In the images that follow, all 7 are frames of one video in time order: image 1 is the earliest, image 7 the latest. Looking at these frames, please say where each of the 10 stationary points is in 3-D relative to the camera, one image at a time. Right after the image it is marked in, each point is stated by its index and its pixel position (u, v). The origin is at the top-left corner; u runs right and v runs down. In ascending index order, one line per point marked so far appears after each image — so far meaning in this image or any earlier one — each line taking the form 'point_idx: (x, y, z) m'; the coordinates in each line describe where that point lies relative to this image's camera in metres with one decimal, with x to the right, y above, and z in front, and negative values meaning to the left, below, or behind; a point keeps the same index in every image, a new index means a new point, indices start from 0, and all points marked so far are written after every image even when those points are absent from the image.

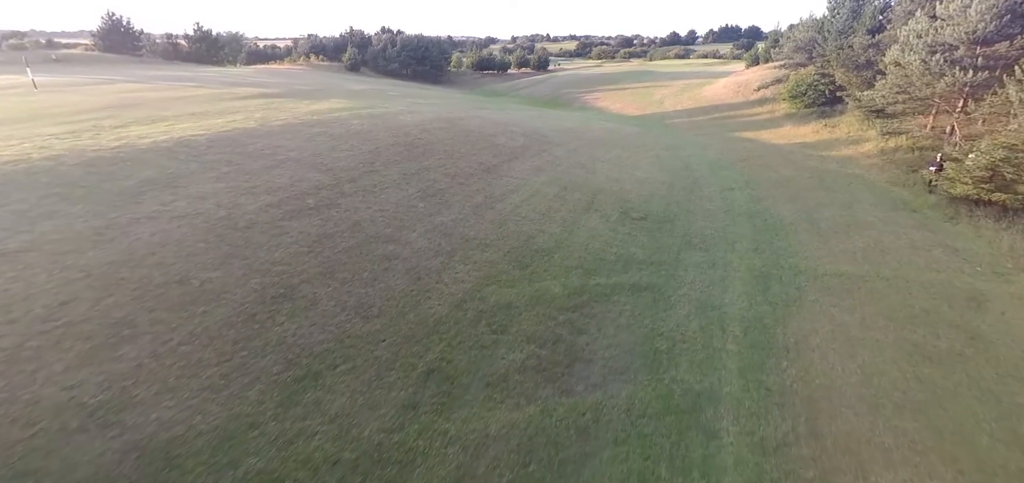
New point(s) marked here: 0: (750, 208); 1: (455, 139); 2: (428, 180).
0: (+8.3, +1.1, +16.1) m
1: (-2.2, +3.8, +17.1) m
2: (-2.4, +1.7, +12.7) m
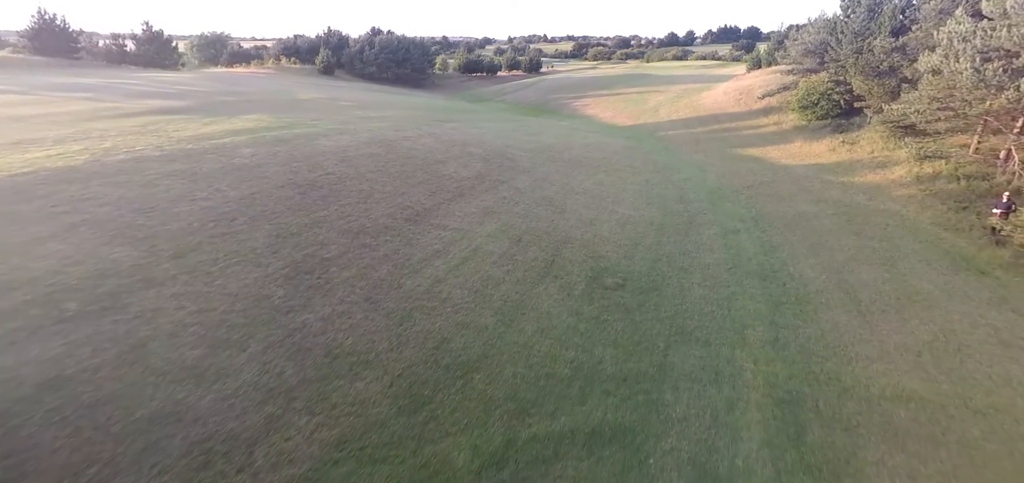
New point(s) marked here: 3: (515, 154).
0: (+6.7, -0.6, +12.3) m
1: (-3.8, +2.0, +13.4) m
2: (-3.9, -0.1, +9.0) m
3: (+0.1, +3.7, +19.6) m
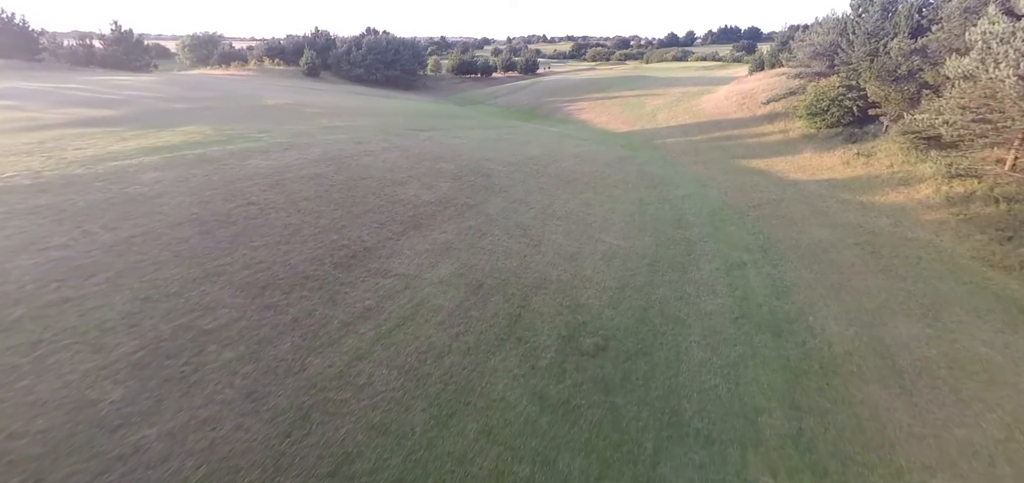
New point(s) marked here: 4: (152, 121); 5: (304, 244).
0: (+5.8, -1.6, +10.2) m
1: (-4.7, +1.1, +11.2) m
2: (-4.8, -1.0, +6.8) m
3: (-0.7, +2.7, +17.5) m
4: (-12.5, +4.2, +16.0) m
5: (-4.1, -0.1, +9.2) m
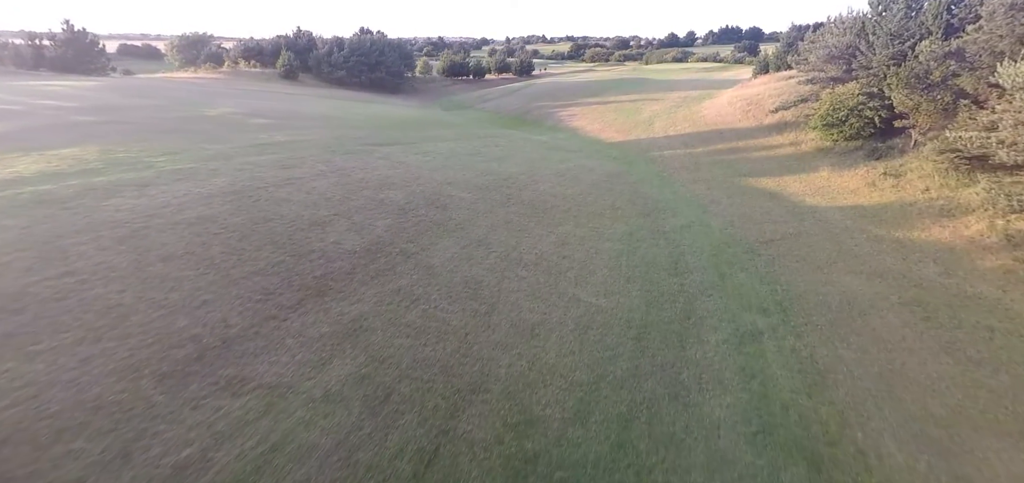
0: (+4.7, -2.9, +7.3) m
1: (-5.8, -0.2, +8.3) m
2: (-5.9, -2.3, +3.9) m
3: (-1.9, +1.4, +14.6) m
4: (-13.7, +2.9, +13.1) m
5: (-5.3, -1.4, +6.3) m
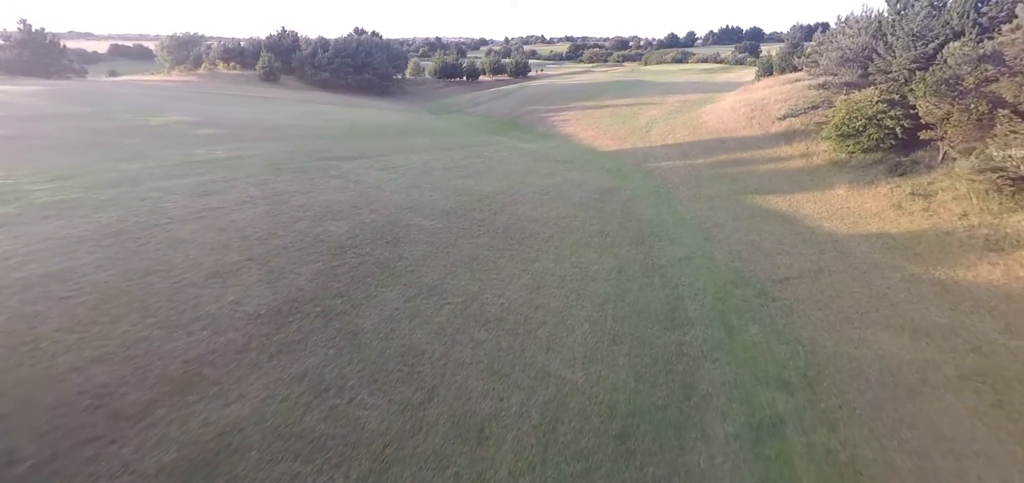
0: (+3.8, -3.9, +5.0) m
1: (-6.6, -1.2, +6.1) m
2: (-6.8, -3.3, +1.7) m
3: (-2.7, +0.4, +12.3) m
4: (-14.5, +1.9, +10.8) m
5: (-6.1, -2.4, +4.0) m
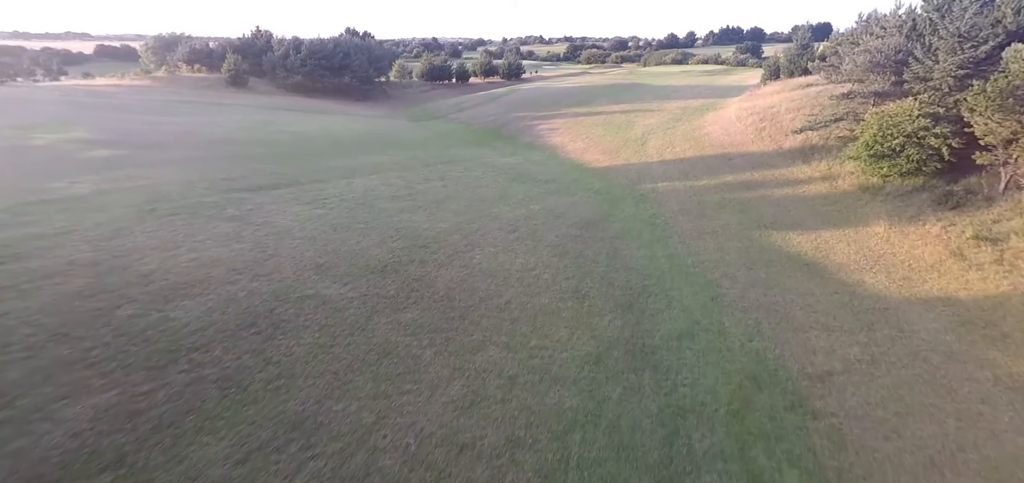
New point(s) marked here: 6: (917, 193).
0: (+2.5, -5.5, +1.6) m
1: (-7.9, -2.8, +2.6) m
2: (-8.0, -4.9, -1.8) m
3: (-4.0, -1.1, +8.8) m
4: (-15.8, +0.4, +7.4) m
5: (-7.4, -3.9, +0.5) m
6: (+14.0, +1.7, +15.8) m
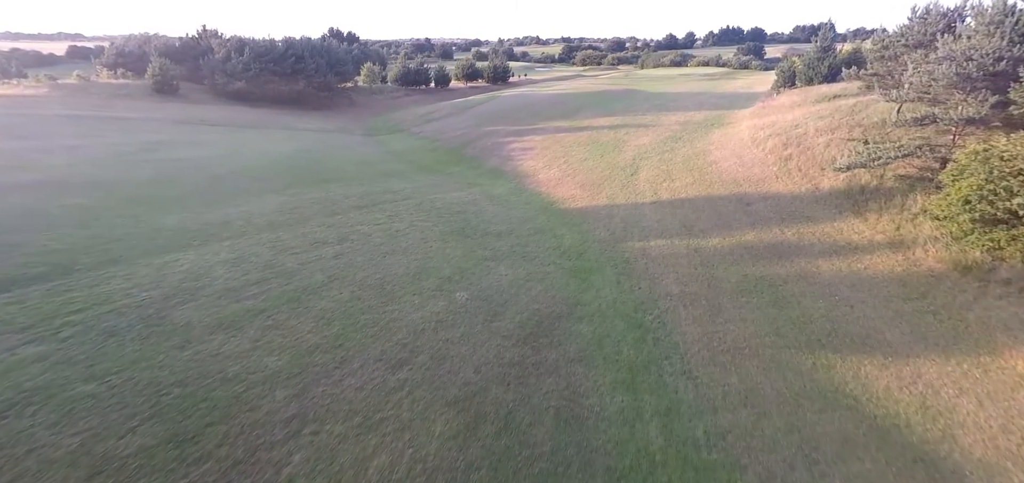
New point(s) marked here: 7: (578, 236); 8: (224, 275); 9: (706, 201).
0: (+0.4, -8.1, -4.5) m
1: (-10.0, -5.4, -3.5) m
2: (-10.1, -7.5, -7.9) m
3: (-6.1, -3.8, +2.8) m
4: (-17.9, -2.3, +1.3) m
5: (-9.5, -6.5, -5.6) m
6: (+11.9, -1.0, +9.8) m
7: (+2.4, +0.2, +15.9) m
8: (-6.8, -0.7, +10.8) m
9: (+7.4, +1.5, +17.2) m
